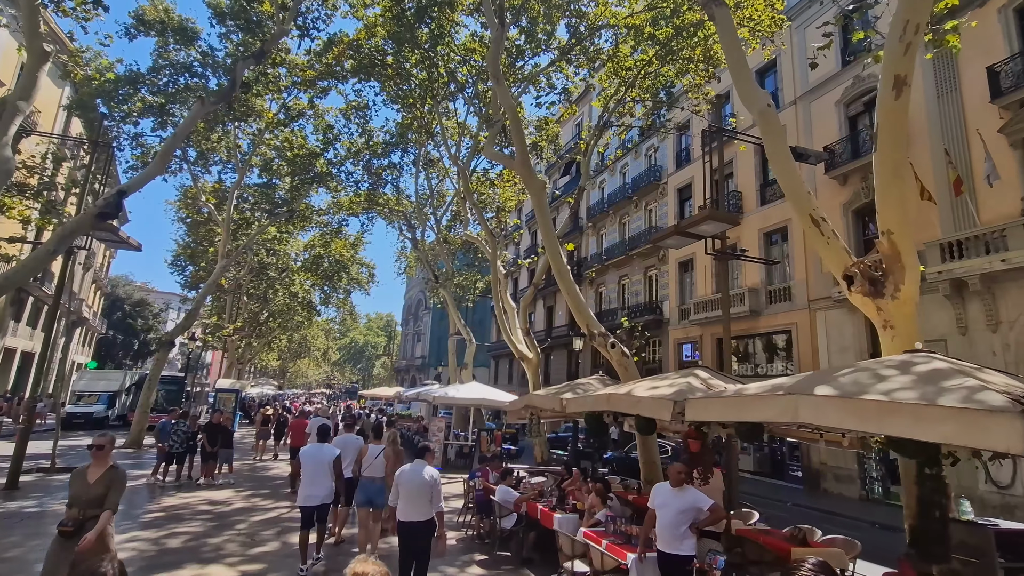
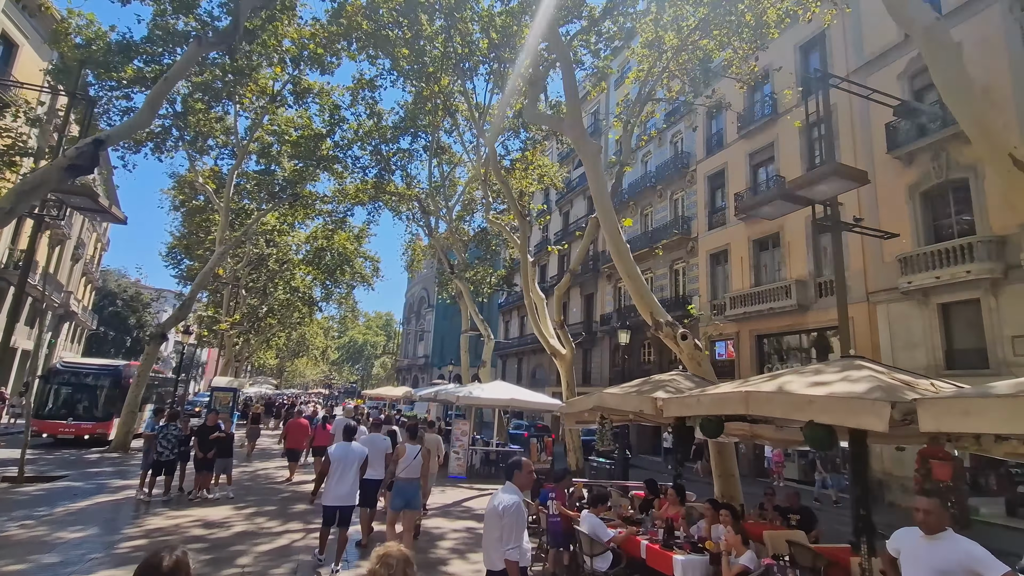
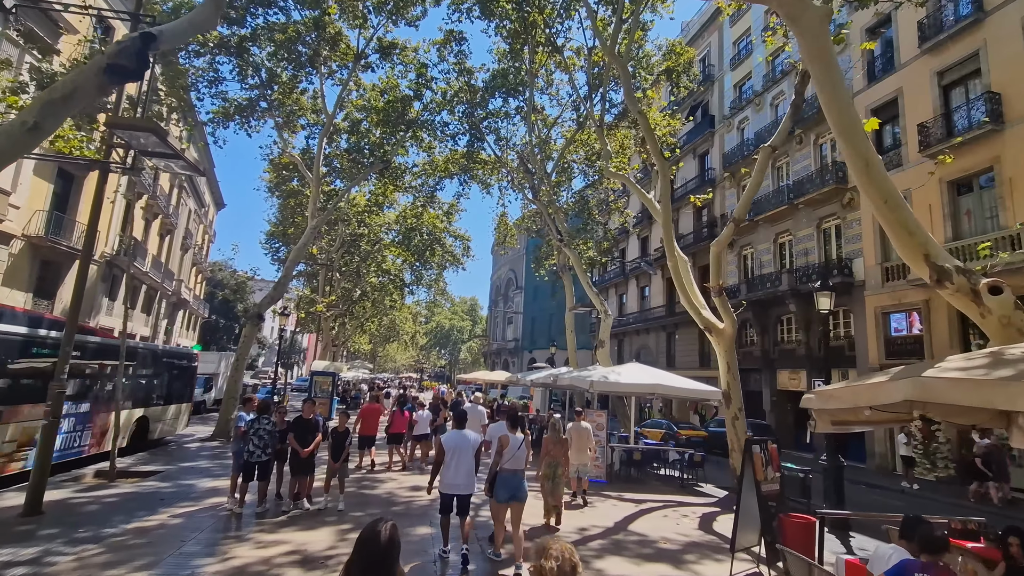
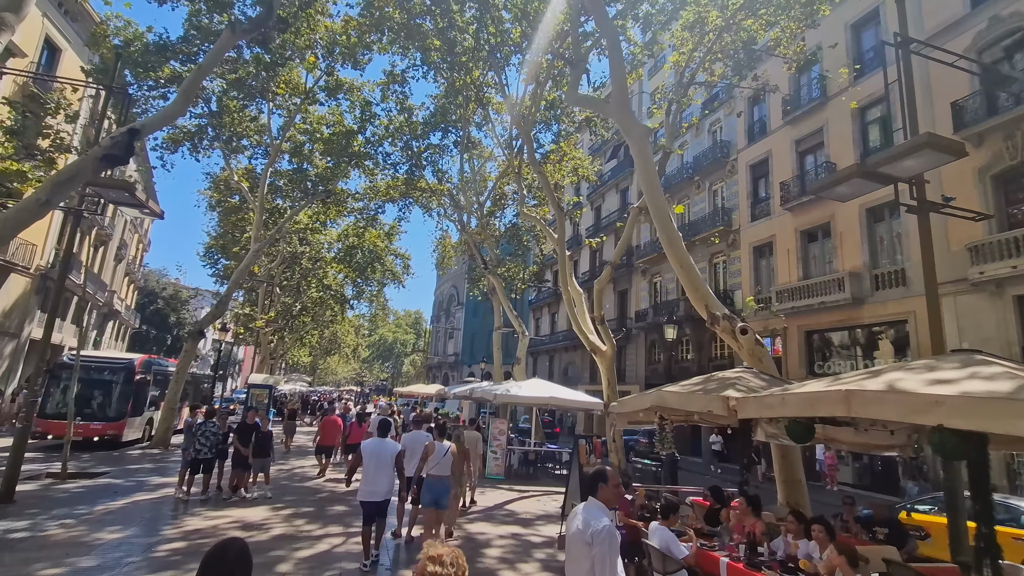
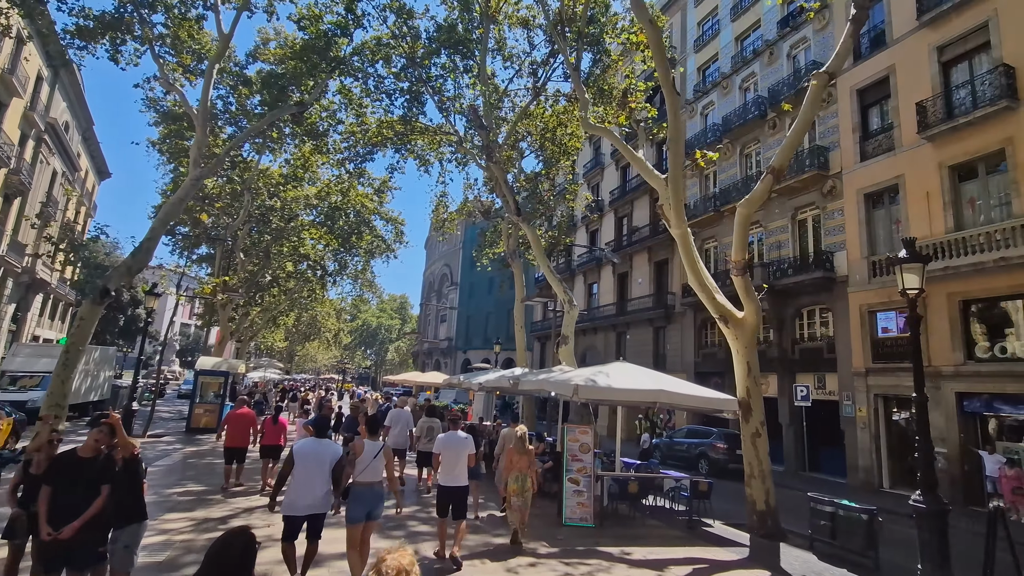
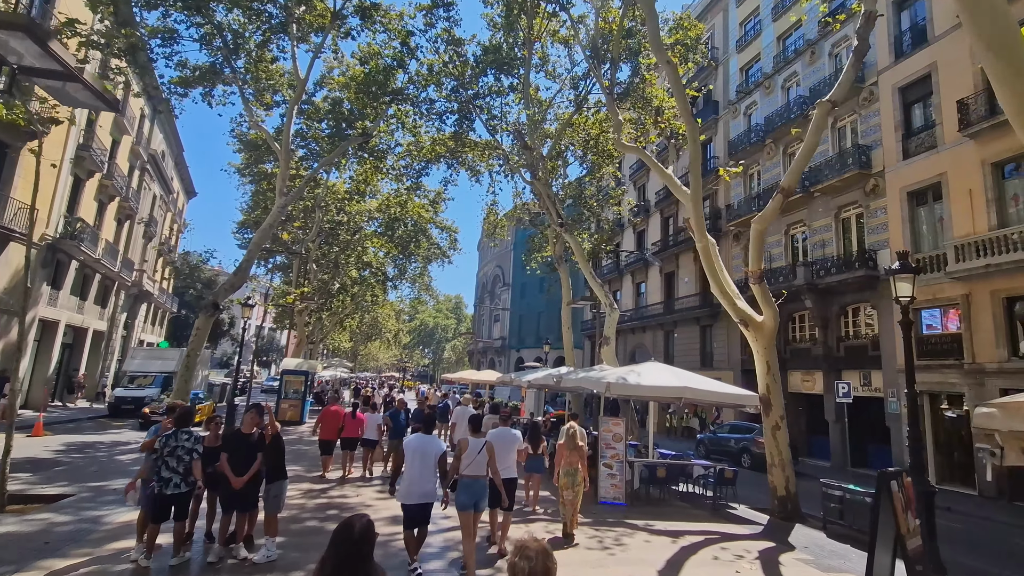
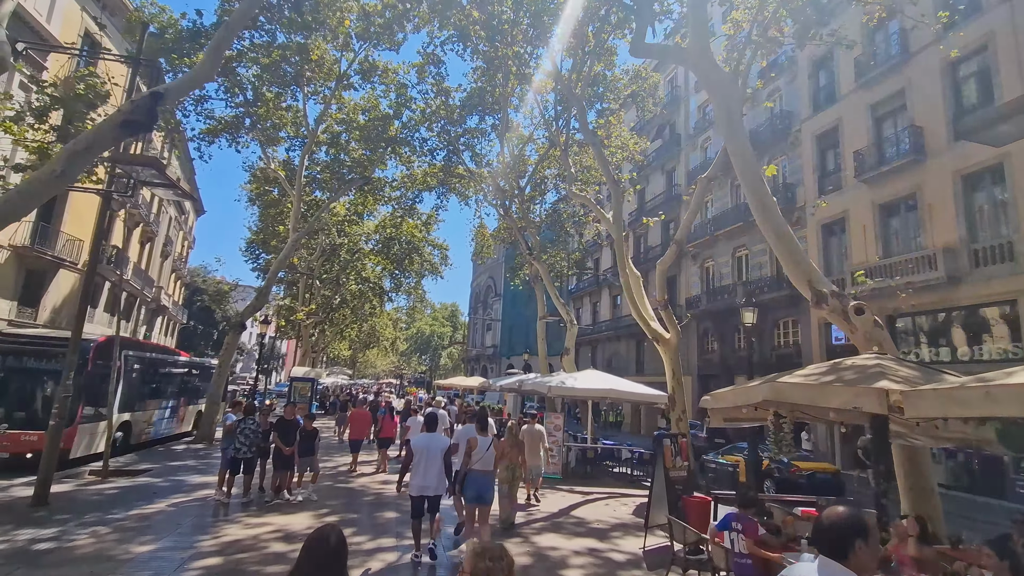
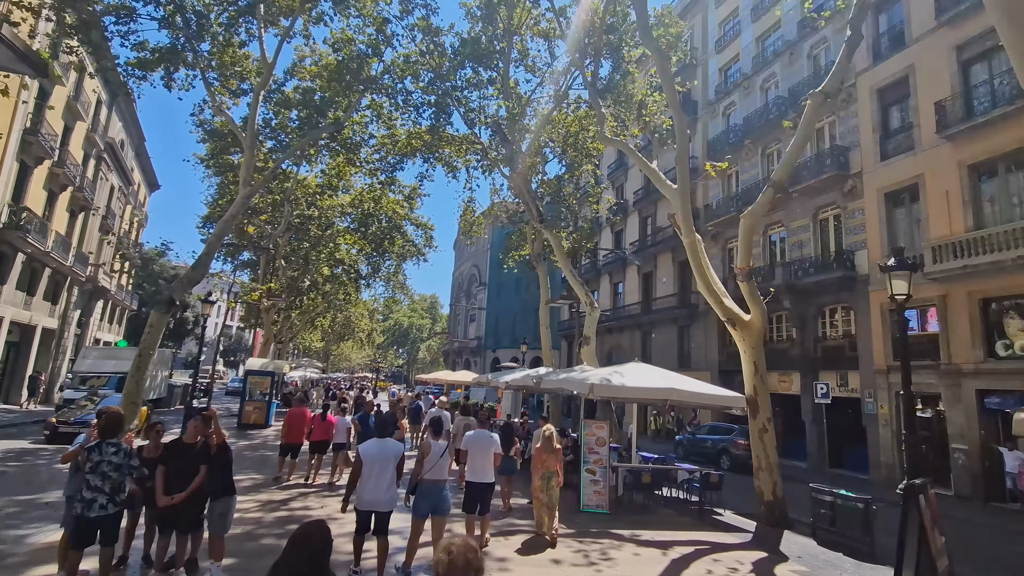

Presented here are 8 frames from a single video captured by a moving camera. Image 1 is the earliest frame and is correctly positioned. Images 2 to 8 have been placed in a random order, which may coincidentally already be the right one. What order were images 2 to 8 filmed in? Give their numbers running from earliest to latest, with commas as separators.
2, 4, 7, 3, 6, 8, 5
